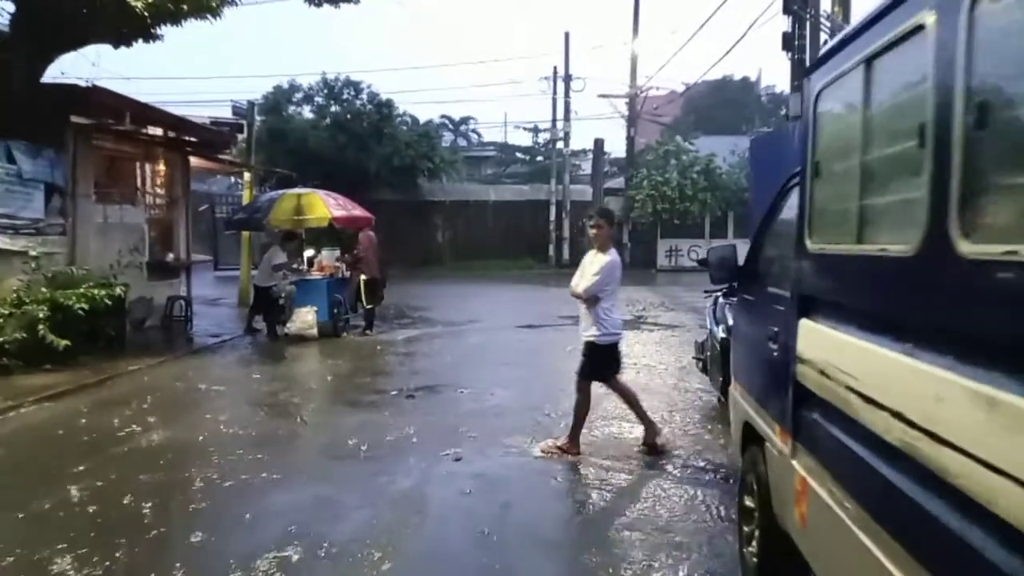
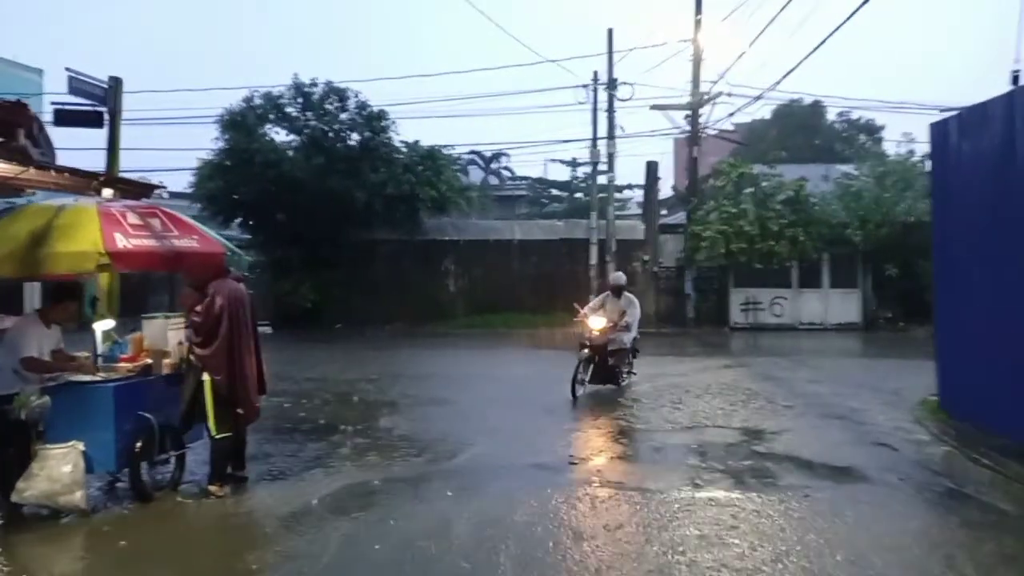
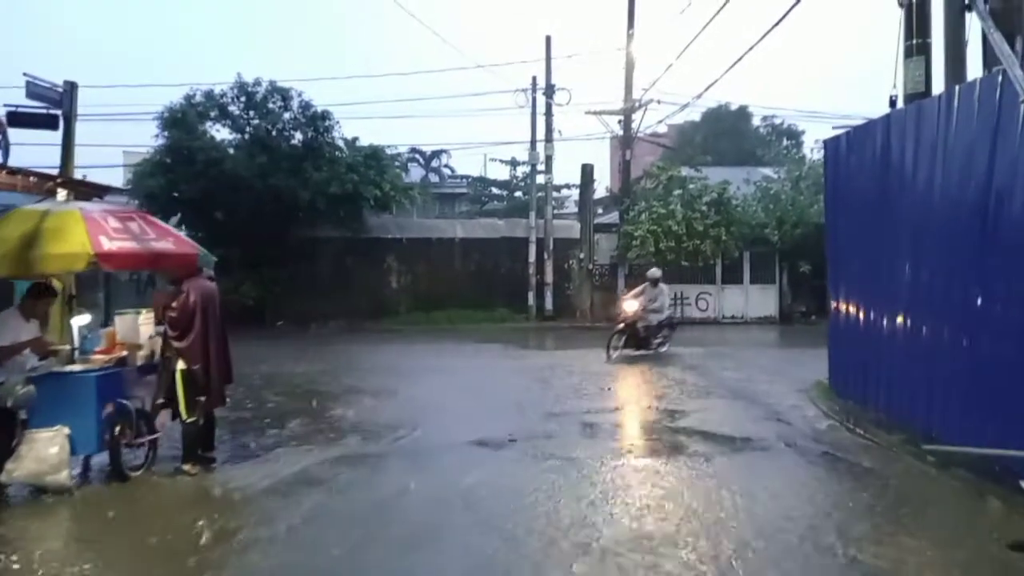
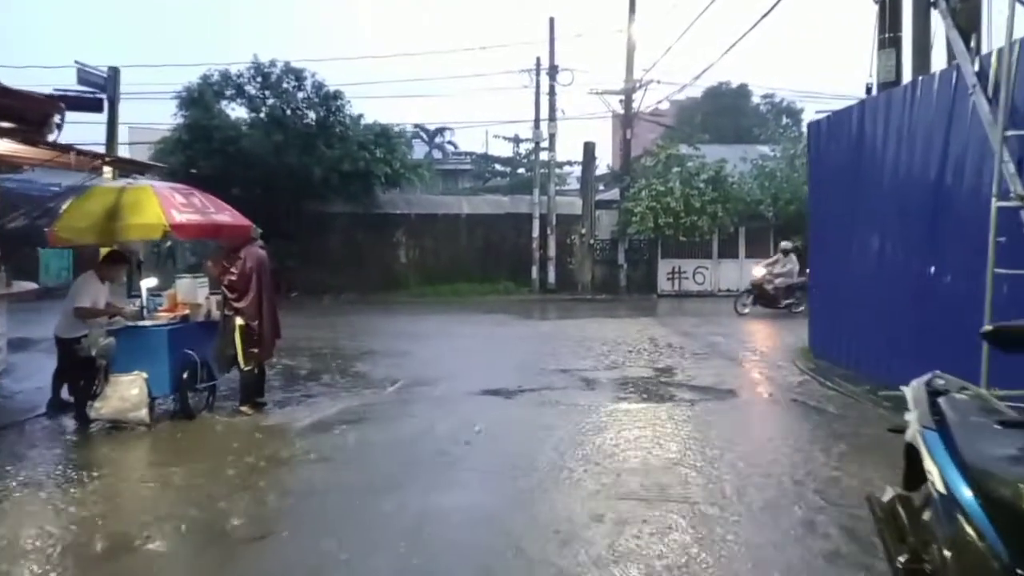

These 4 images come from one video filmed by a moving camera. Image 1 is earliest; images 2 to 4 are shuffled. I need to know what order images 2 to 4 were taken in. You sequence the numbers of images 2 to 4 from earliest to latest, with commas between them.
4, 3, 2
